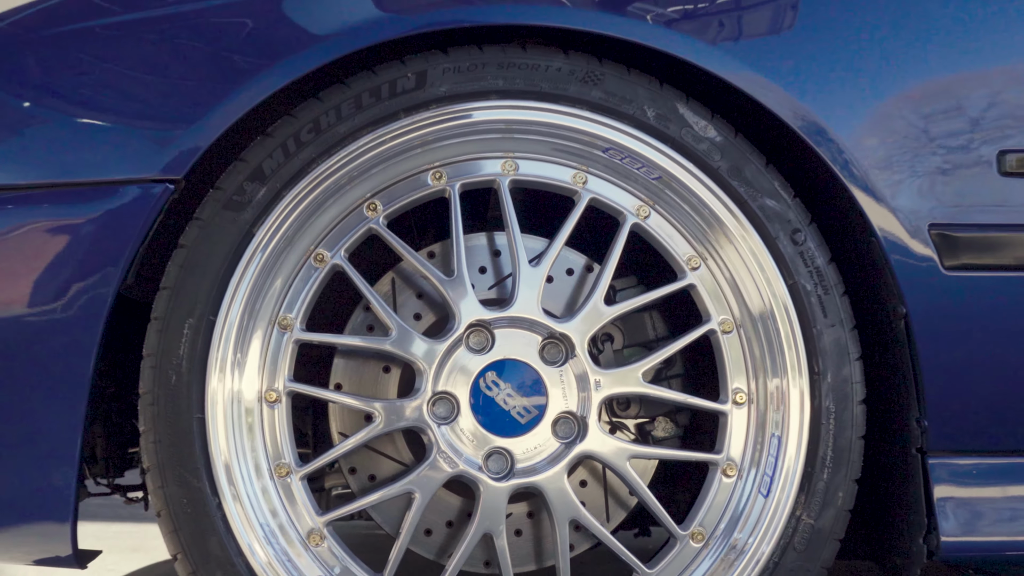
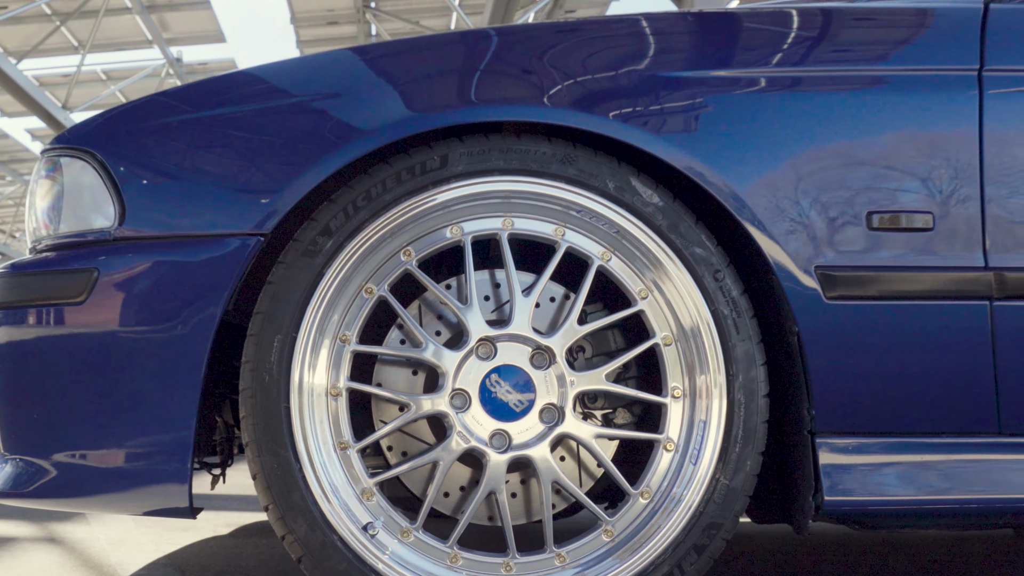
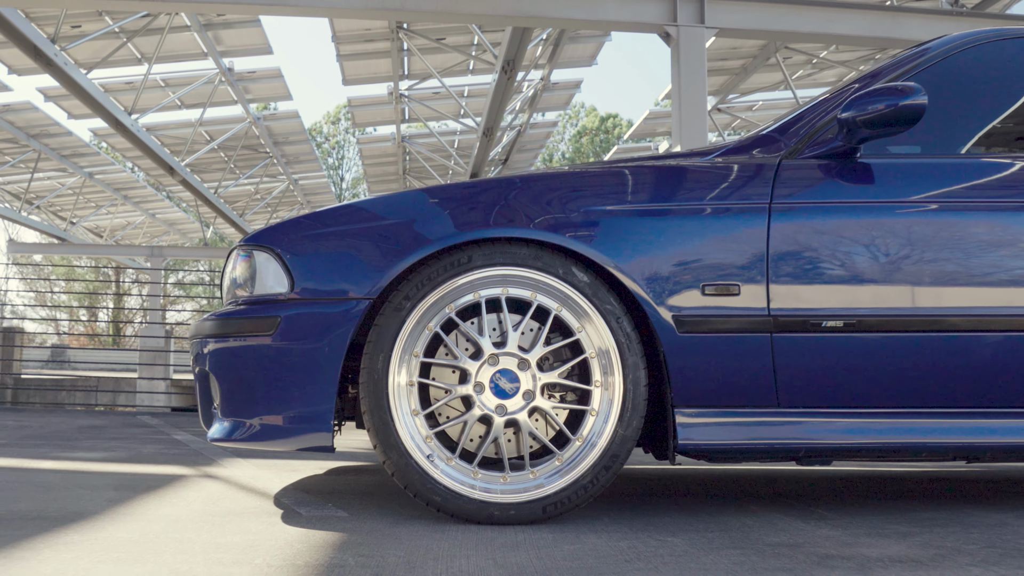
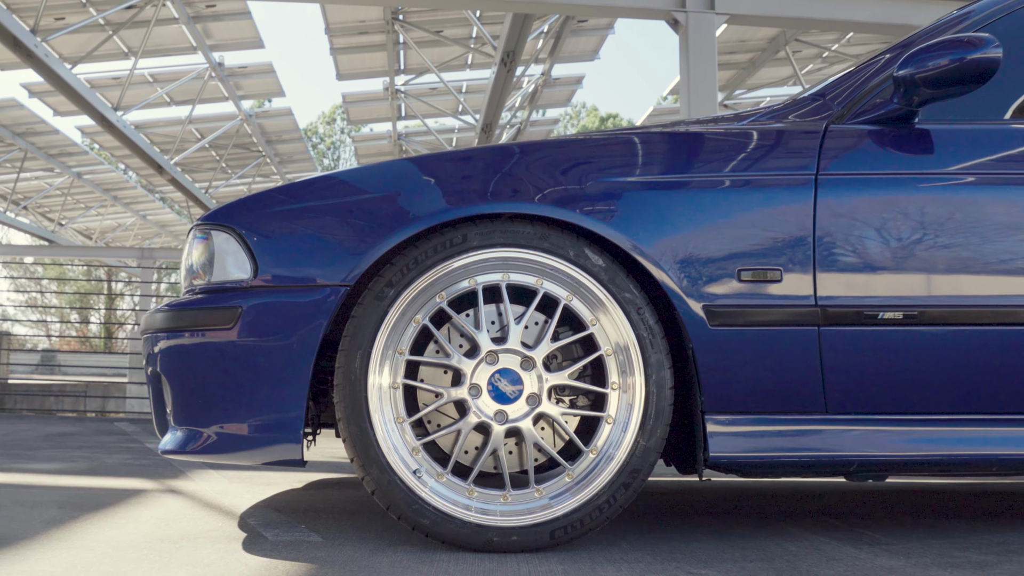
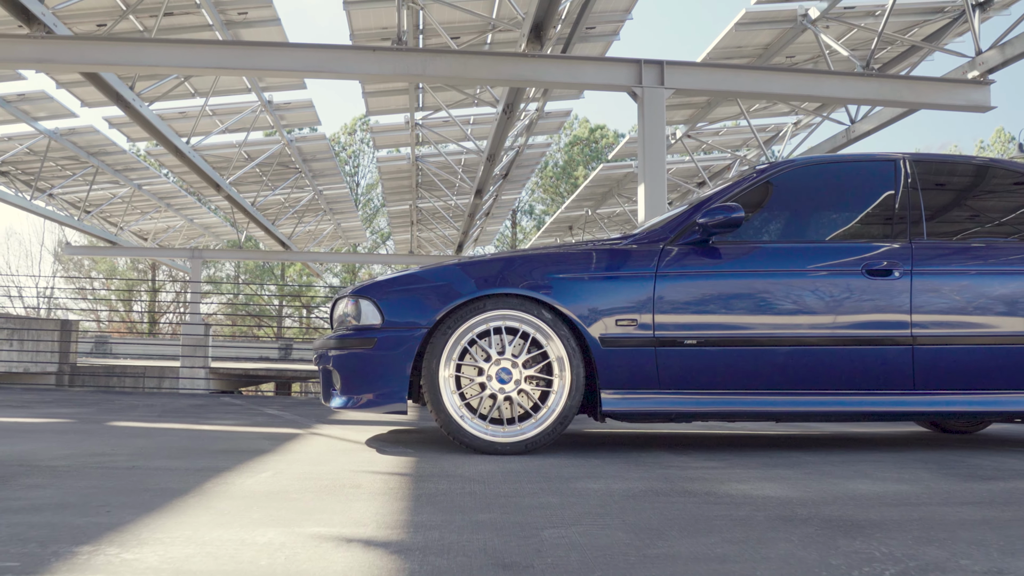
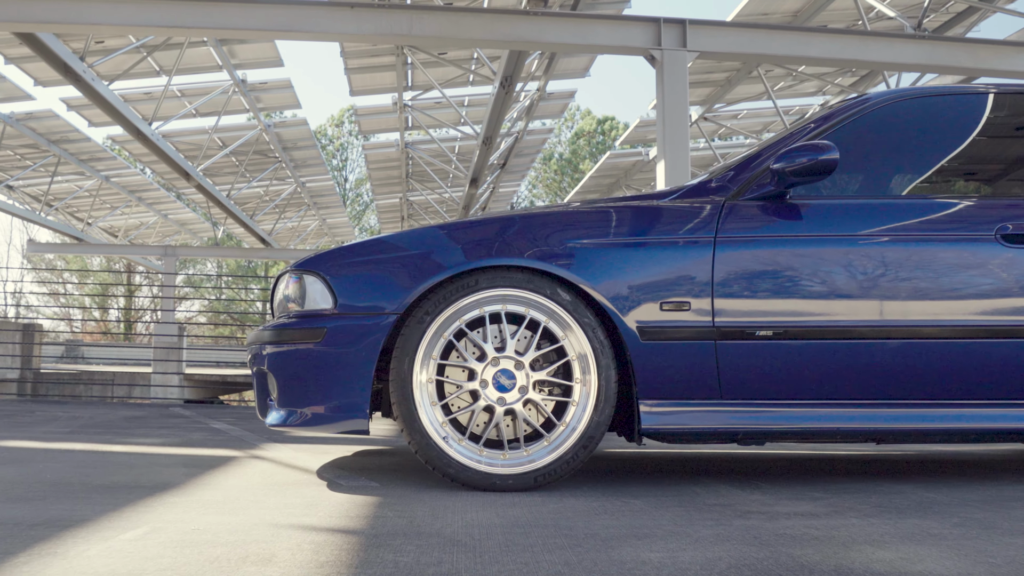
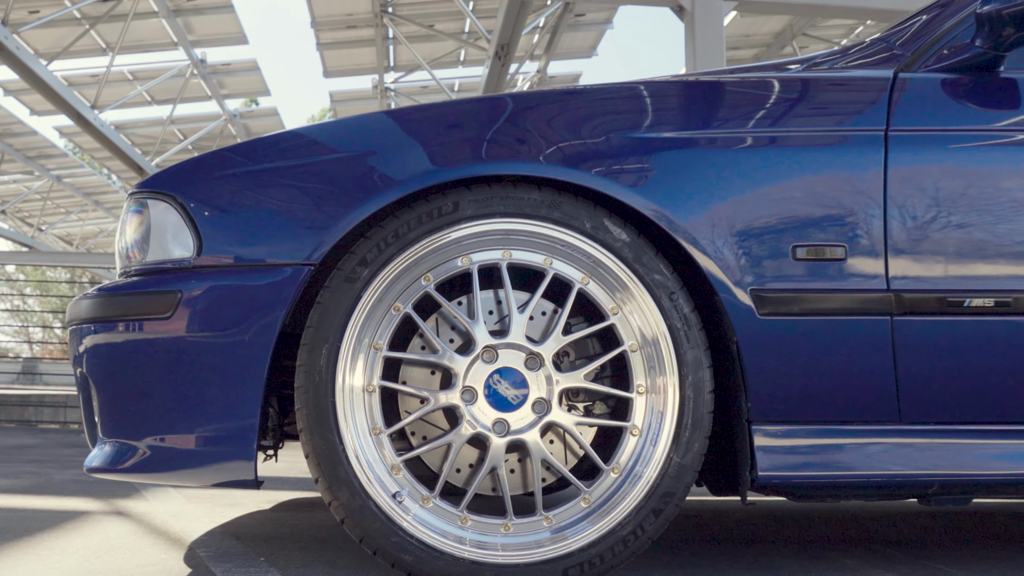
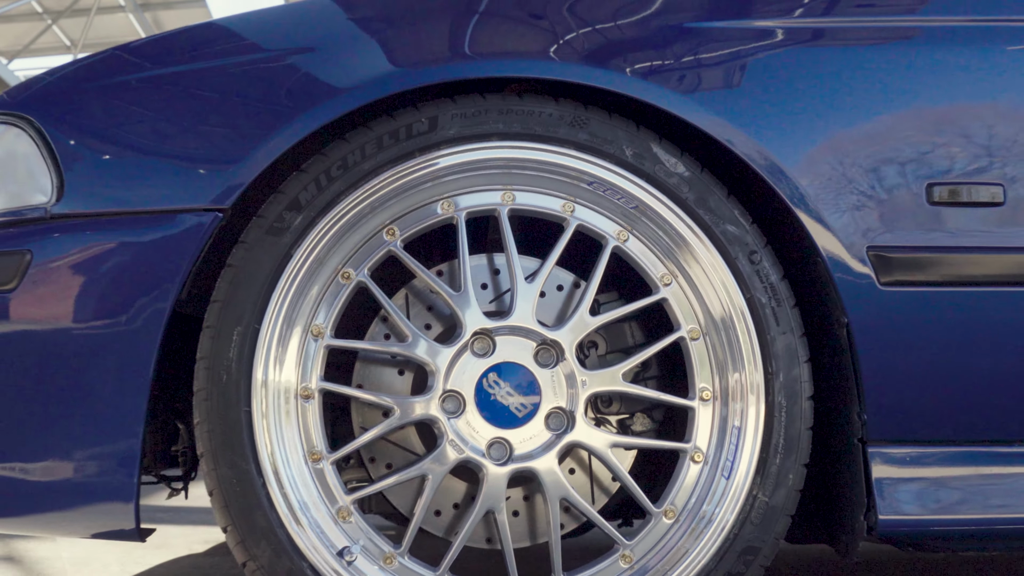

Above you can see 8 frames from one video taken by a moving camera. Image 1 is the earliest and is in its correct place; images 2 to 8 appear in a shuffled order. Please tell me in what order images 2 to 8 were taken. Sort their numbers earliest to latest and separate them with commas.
8, 2, 7, 4, 3, 6, 5
